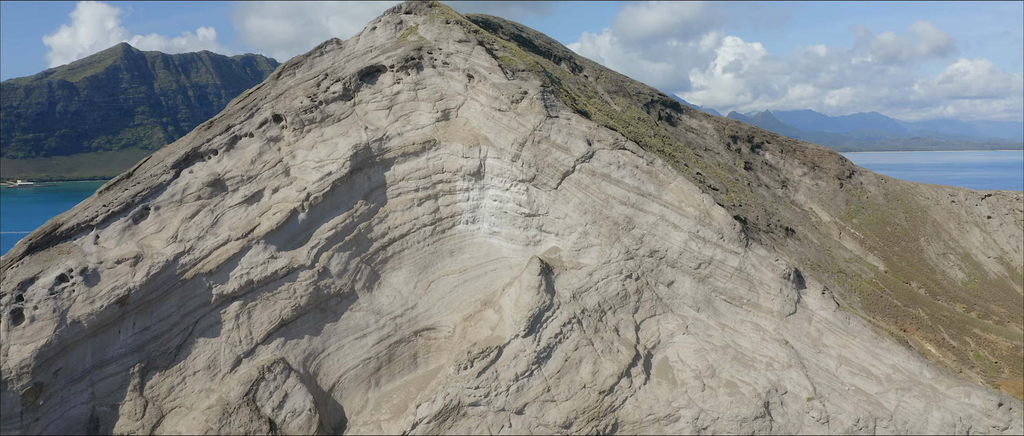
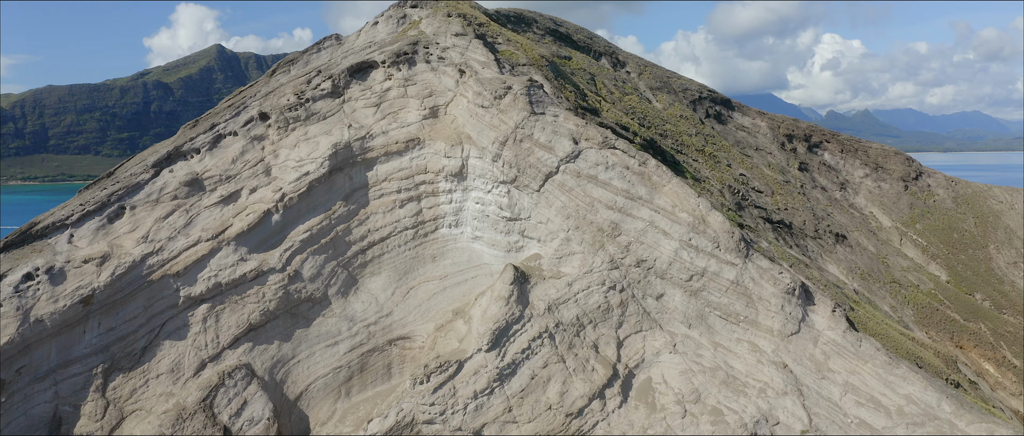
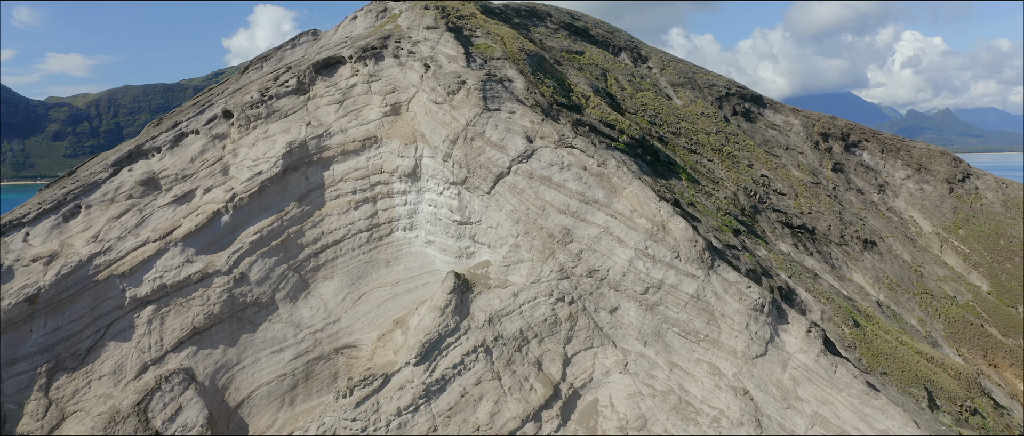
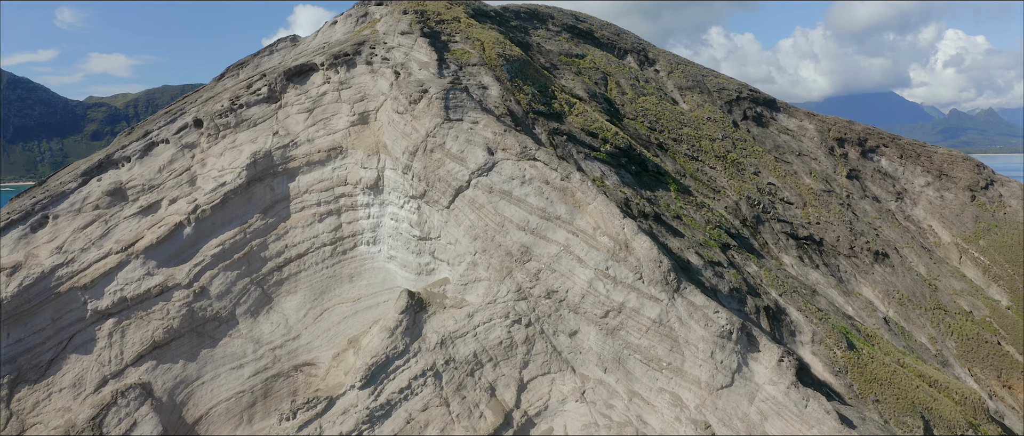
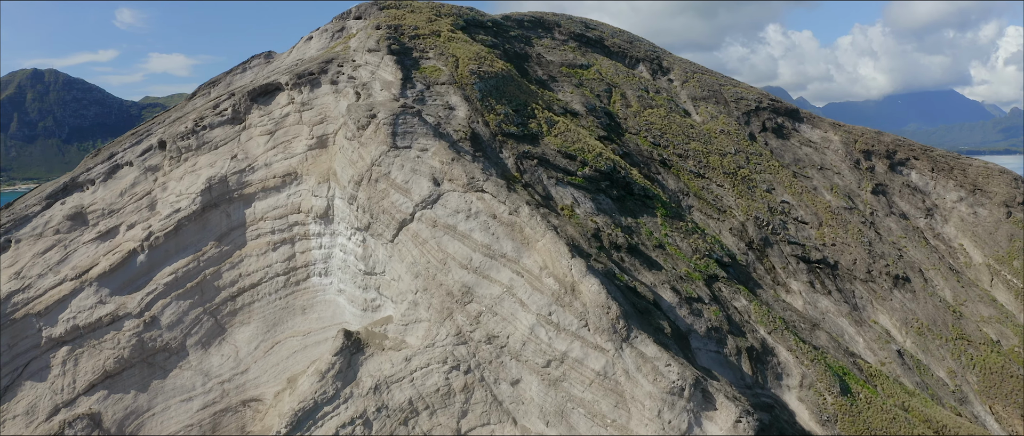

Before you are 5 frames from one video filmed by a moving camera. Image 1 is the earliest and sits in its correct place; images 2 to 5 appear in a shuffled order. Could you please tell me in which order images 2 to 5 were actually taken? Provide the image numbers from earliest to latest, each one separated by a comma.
2, 3, 4, 5
